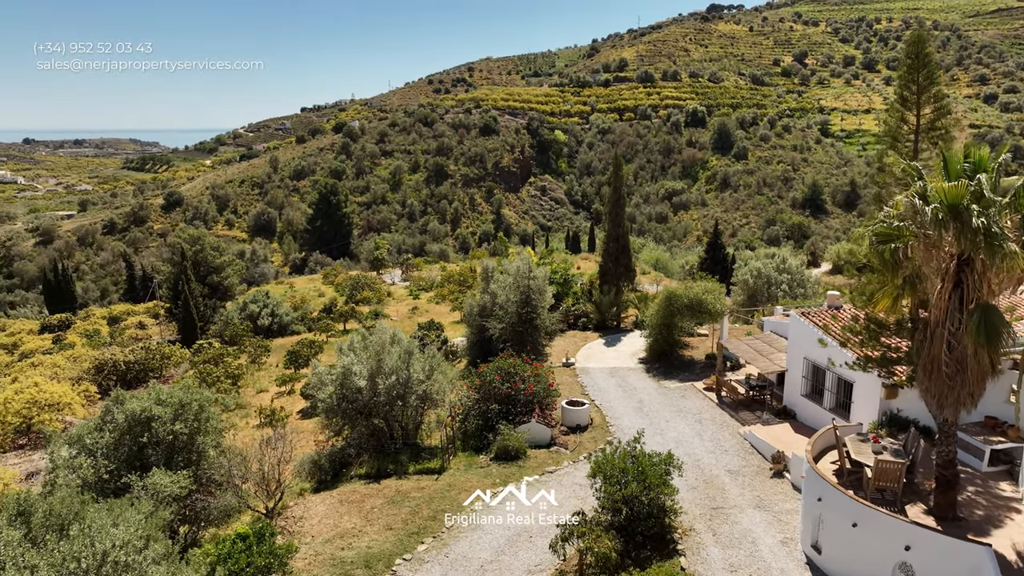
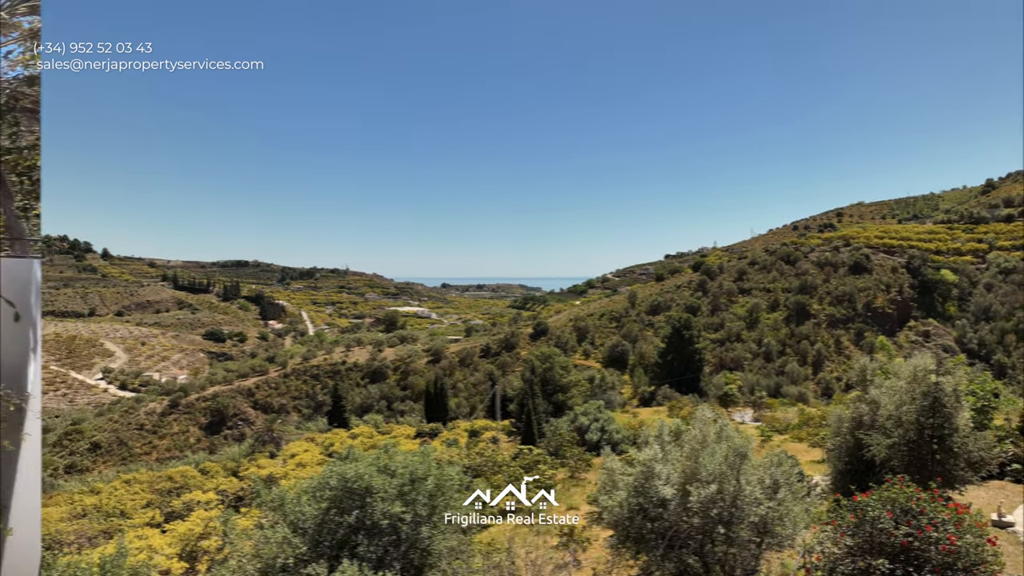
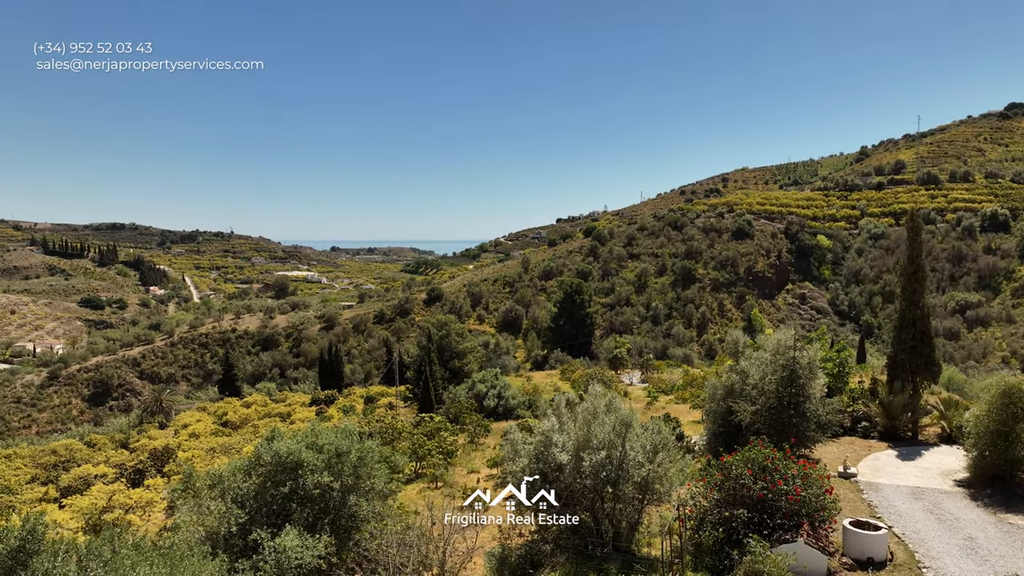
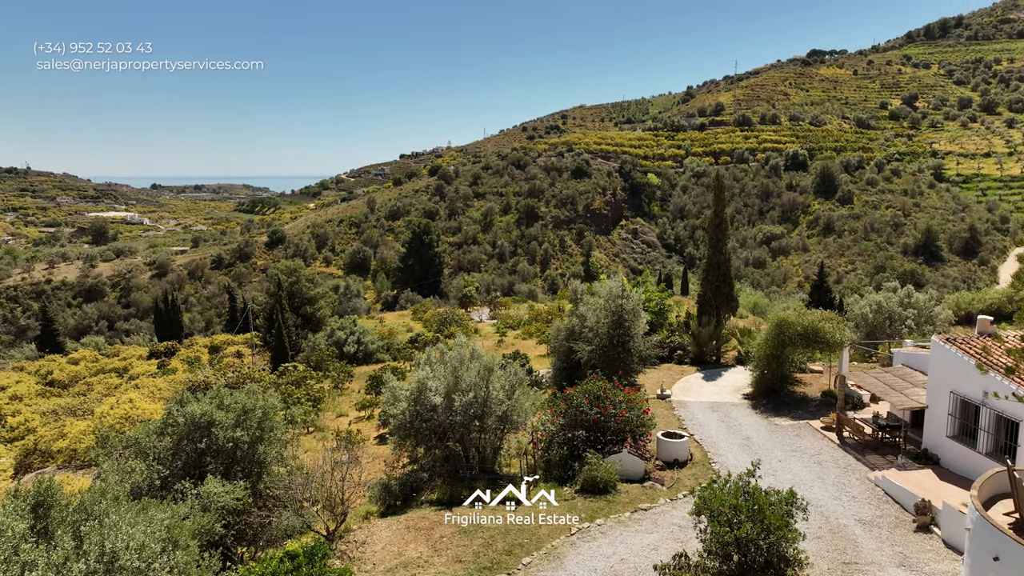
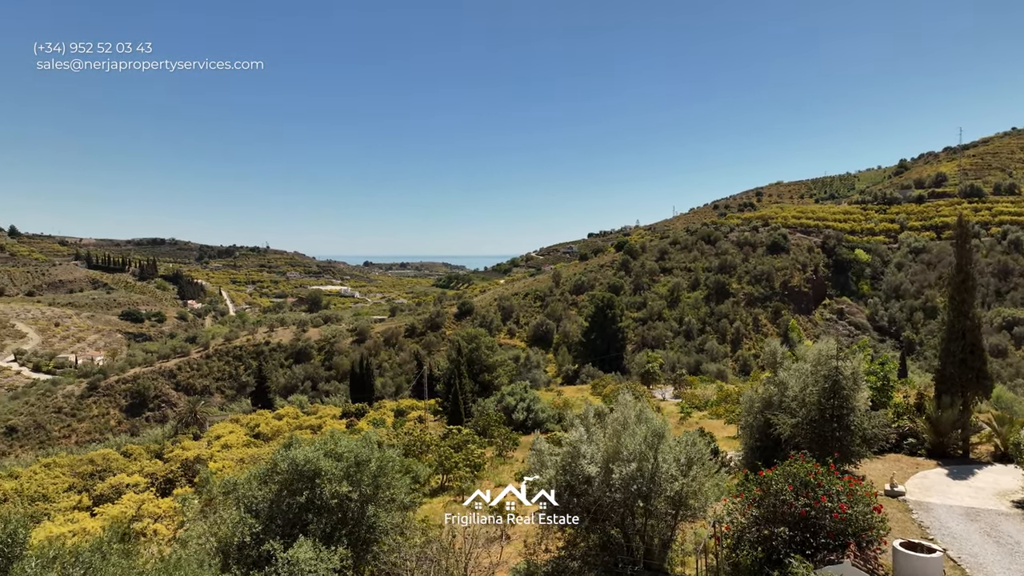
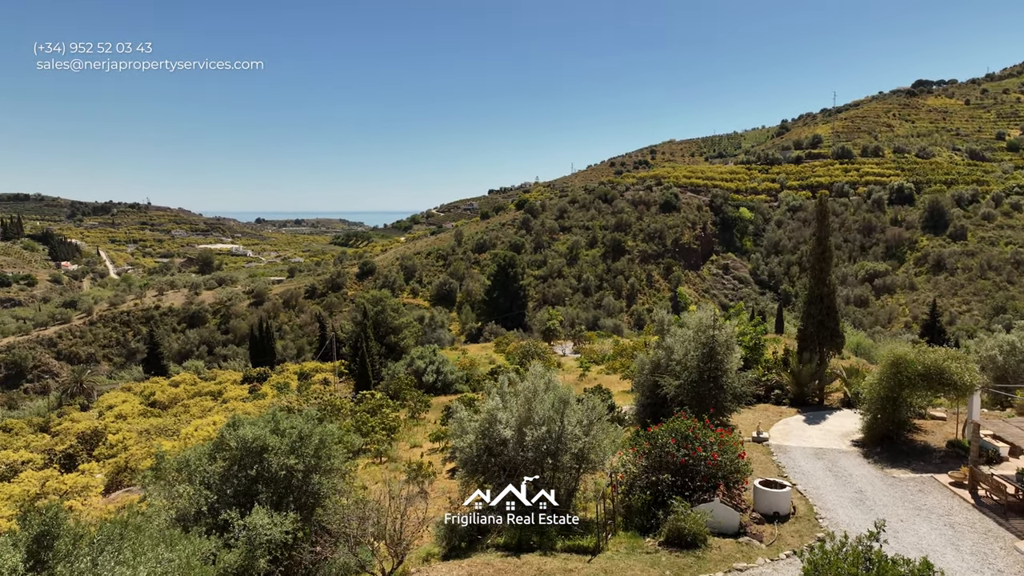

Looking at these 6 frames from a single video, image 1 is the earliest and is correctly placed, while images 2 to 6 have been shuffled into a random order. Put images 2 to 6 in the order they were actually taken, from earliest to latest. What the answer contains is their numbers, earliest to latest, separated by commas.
4, 6, 3, 5, 2
